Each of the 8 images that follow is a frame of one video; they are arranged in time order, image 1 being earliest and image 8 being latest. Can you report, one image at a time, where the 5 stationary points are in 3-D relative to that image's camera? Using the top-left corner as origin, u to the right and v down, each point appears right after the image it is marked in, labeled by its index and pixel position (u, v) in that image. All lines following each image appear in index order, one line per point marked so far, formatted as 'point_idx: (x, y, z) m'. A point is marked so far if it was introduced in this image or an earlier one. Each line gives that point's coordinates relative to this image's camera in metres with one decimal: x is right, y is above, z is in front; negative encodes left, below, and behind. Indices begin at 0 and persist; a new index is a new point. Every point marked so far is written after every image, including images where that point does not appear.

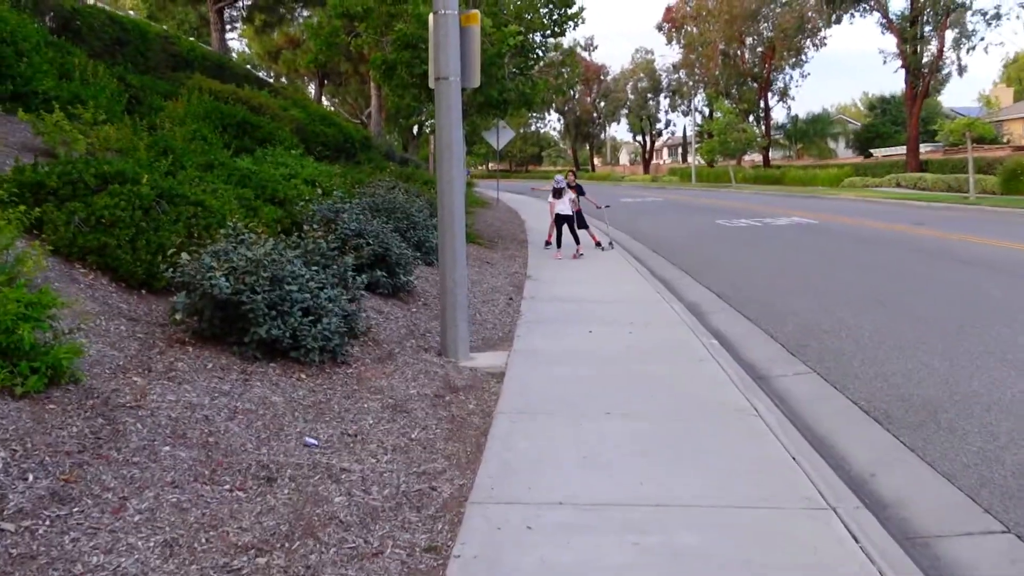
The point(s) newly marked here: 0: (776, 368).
0: (+2.0, -0.6, +7.0) m
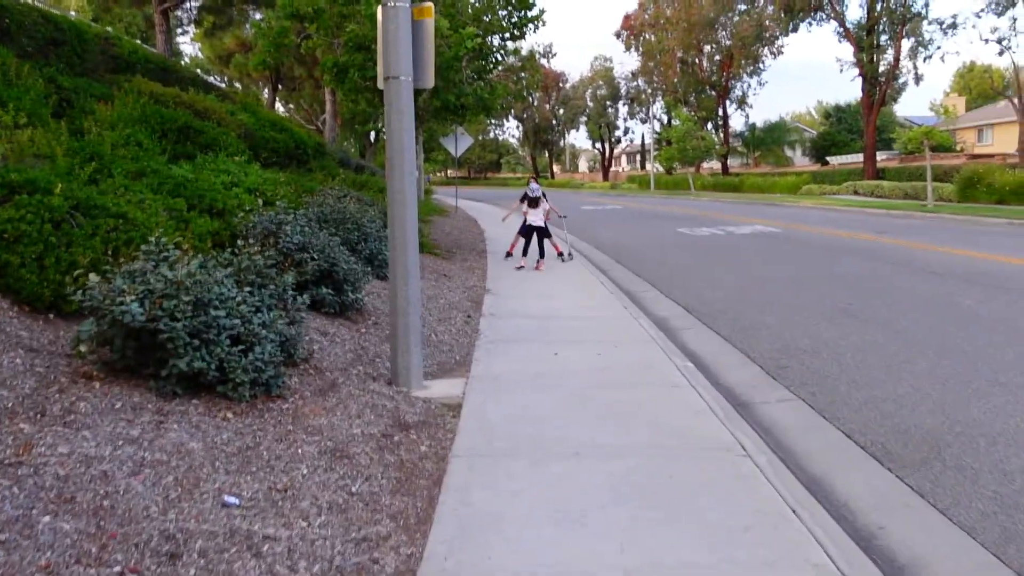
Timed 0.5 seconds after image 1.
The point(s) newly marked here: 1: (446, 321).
0: (+1.7, -0.7, +6.5) m
1: (-0.6, -0.3, +8.8) m
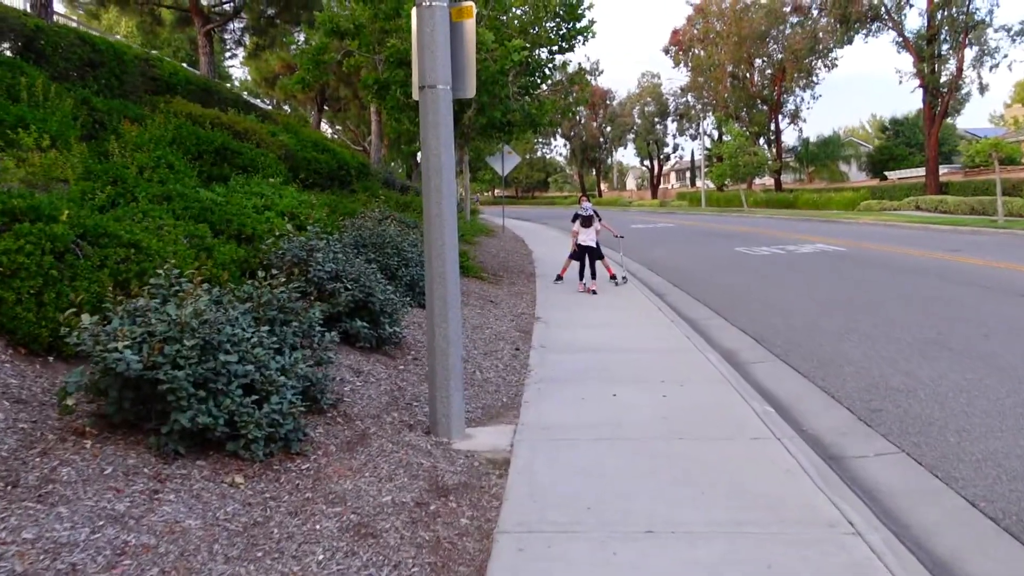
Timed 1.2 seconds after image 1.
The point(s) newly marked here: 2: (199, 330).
0: (+2.1, -1.0, +5.6) m
1: (-0.2, -0.6, +8.0) m
2: (-1.5, -0.2, +4.4) m
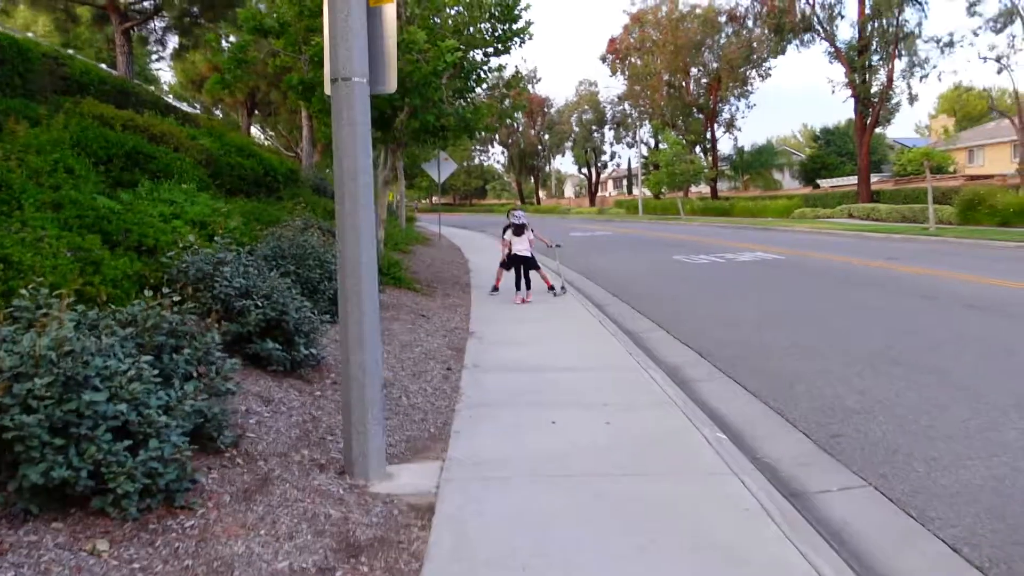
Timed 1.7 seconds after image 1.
0: (+1.7, -1.0, +5.1) m
1: (-0.7, -0.7, +7.4) m
2: (-1.8, -0.3, +3.7) m
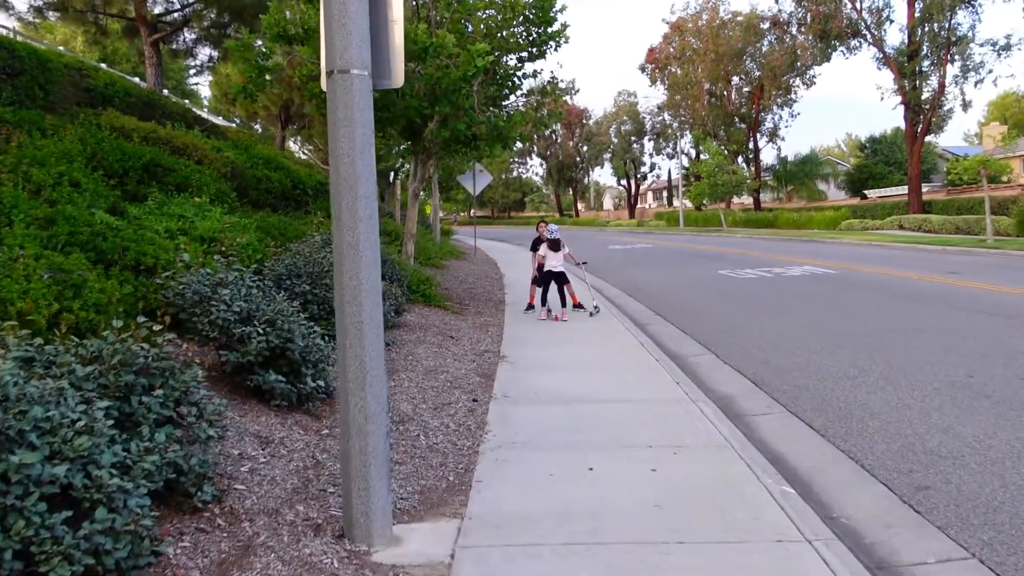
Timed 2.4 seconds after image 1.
0: (+1.8, -1.2, +4.2) m
1: (-0.5, -0.9, +6.6) m
2: (-1.8, -0.4, +3.0) m
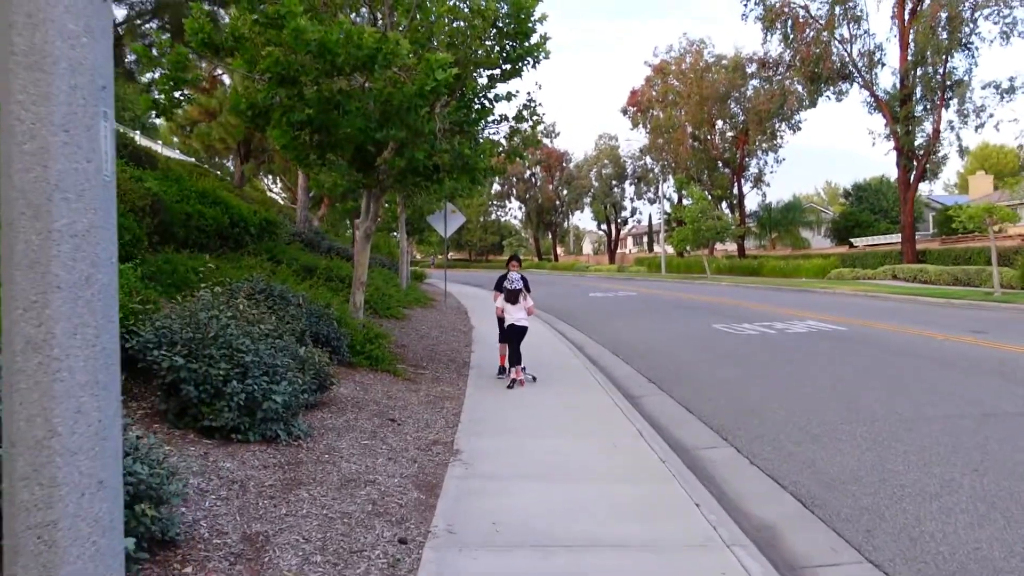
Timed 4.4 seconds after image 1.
0: (+1.6, -1.5, +2.0) m
1: (-0.8, -1.3, +4.3) m
2: (-1.9, -0.7, +0.7) m
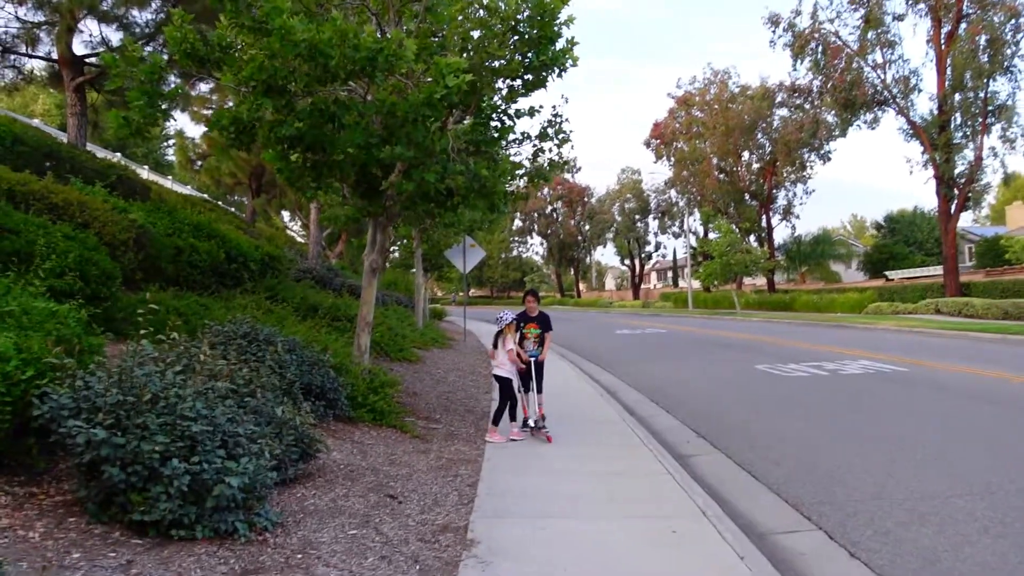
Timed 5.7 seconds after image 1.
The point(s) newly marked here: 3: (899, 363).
0: (+1.6, -1.6, +0.4) m
1: (-0.6, -1.4, +2.8) m
2: (-1.9, -0.7, -0.8) m
3: (+7.0, -1.3, +16.6) m
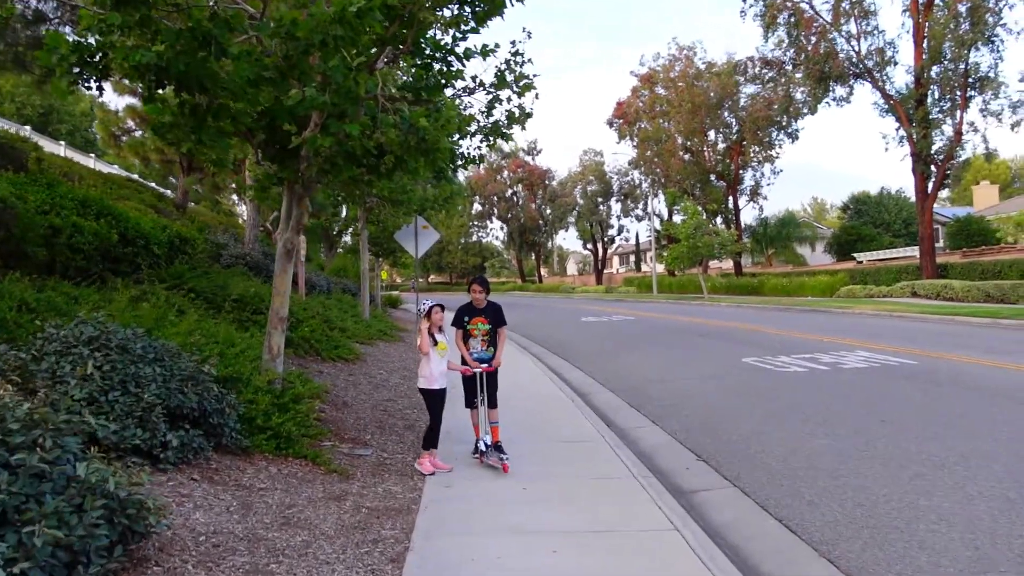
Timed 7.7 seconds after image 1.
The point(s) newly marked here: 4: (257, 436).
0: (+1.6, -1.6, -1.7) m
1: (-0.8, -1.4, +0.6) m
2: (-1.9, -0.7, -3.0) m
3: (+6.3, -1.0, +14.7) m
4: (-1.9, -1.1, +6.8) m
